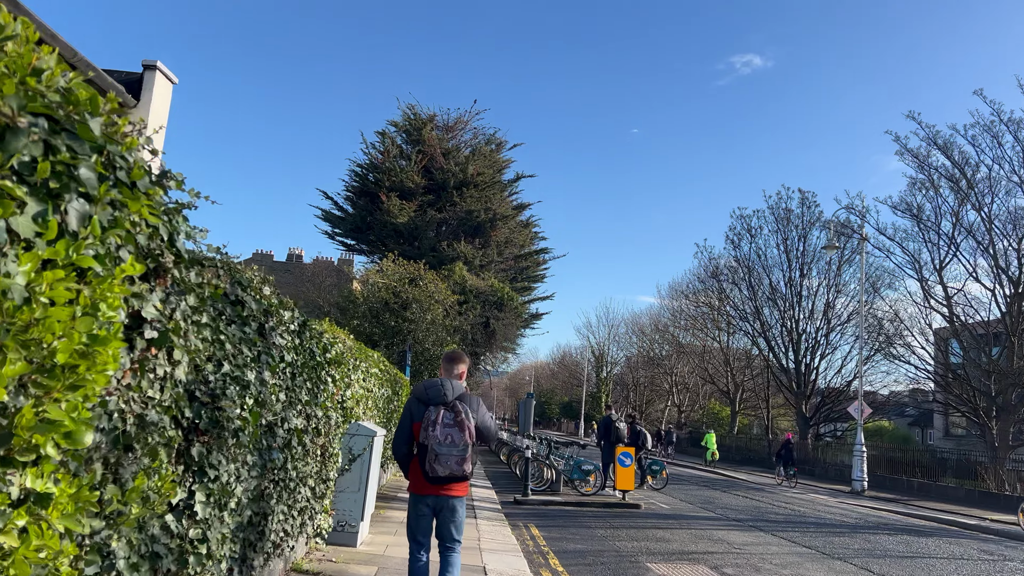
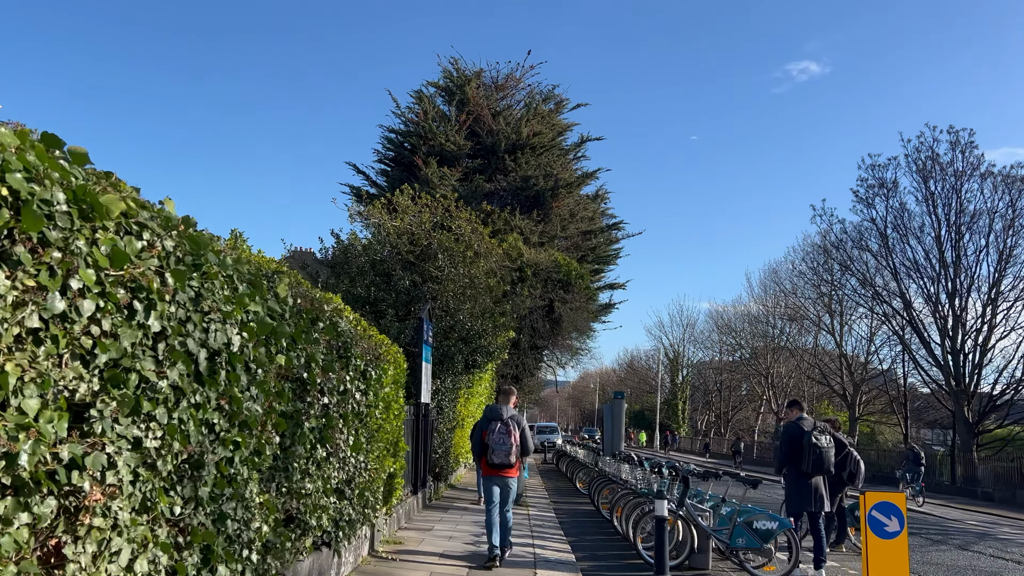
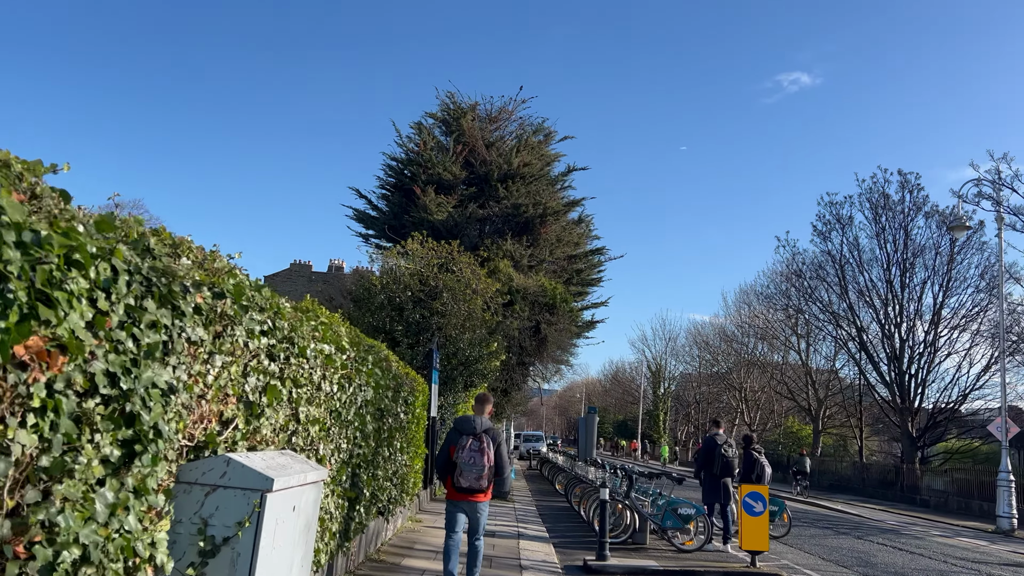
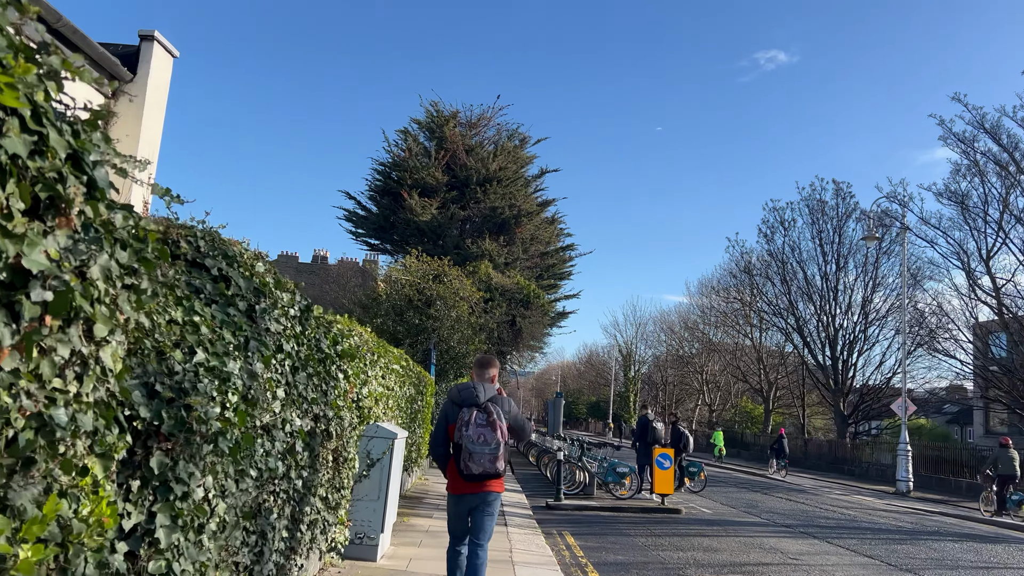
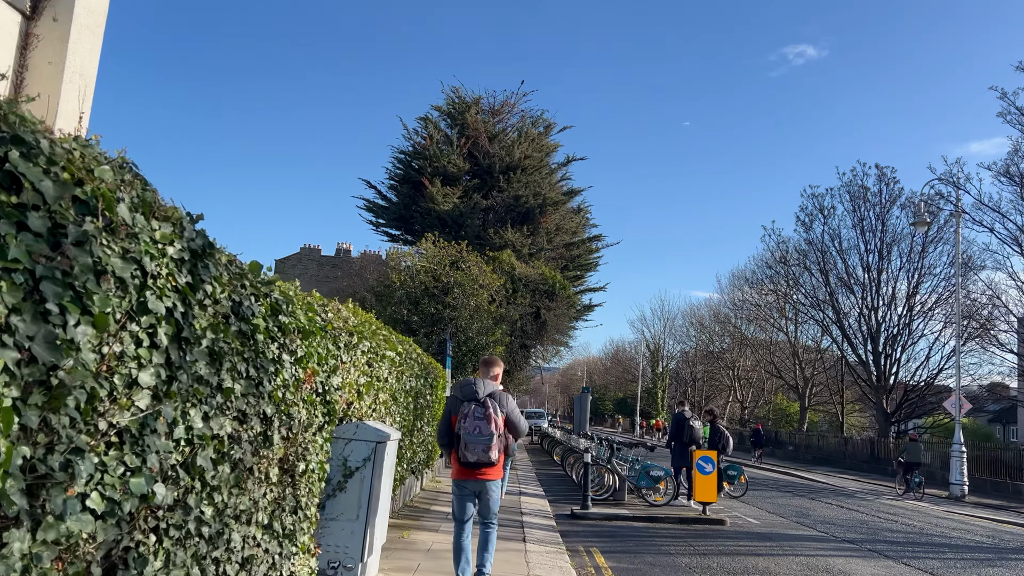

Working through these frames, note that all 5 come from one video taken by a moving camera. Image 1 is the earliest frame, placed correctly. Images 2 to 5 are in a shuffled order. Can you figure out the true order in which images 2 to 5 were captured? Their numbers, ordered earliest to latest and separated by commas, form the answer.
4, 5, 3, 2
